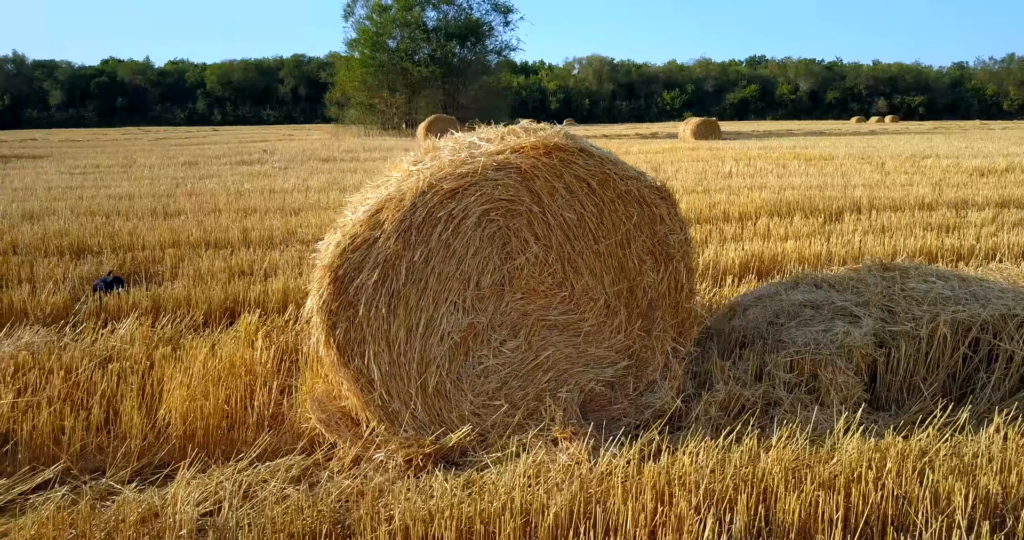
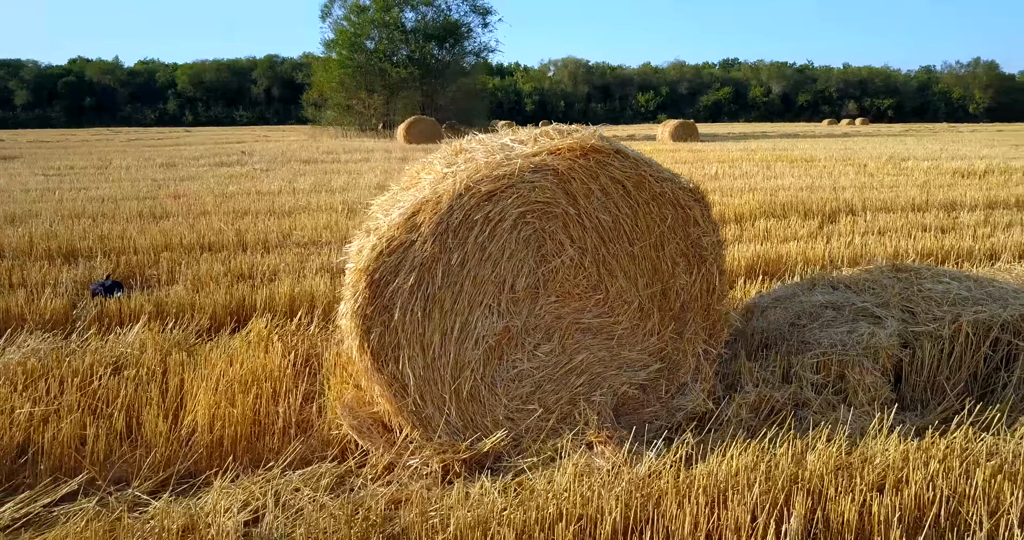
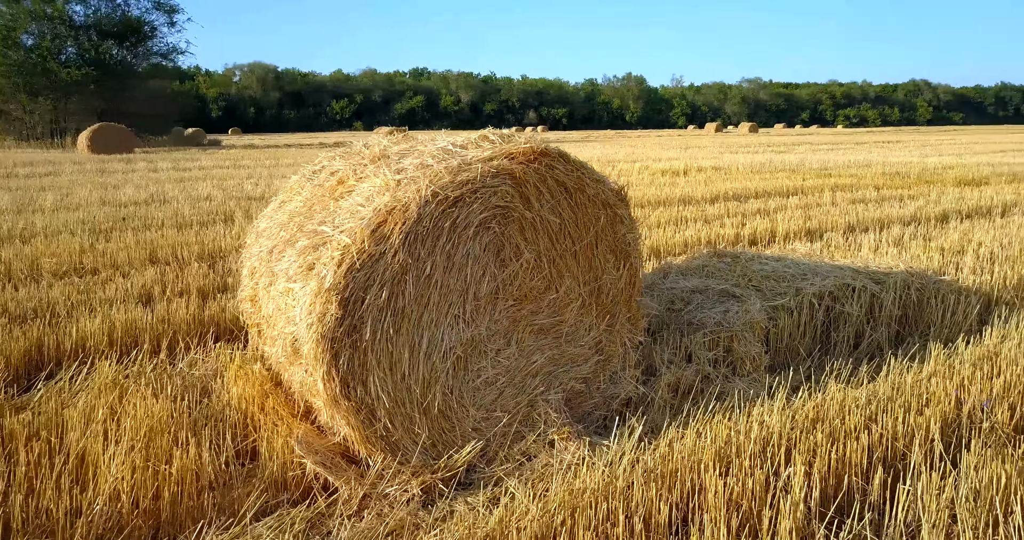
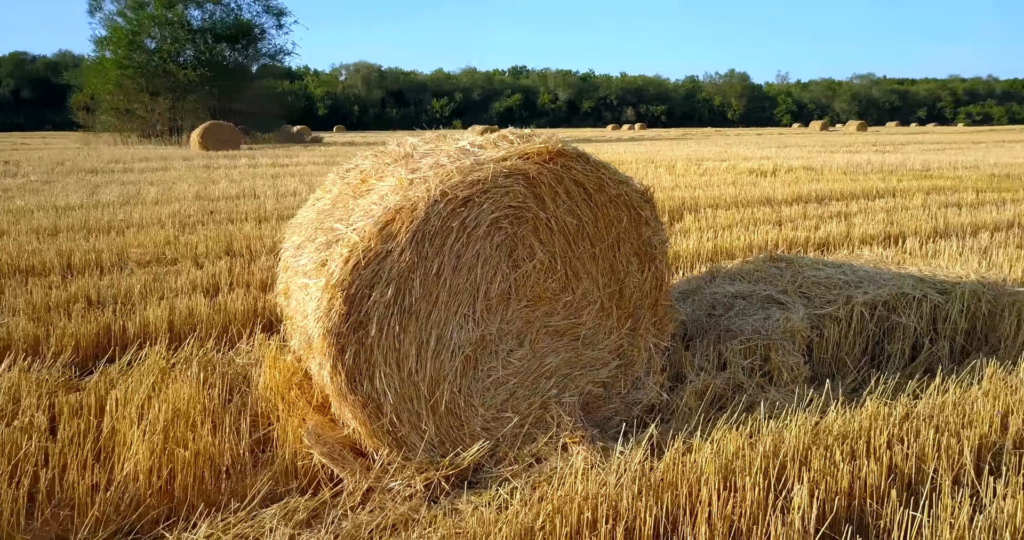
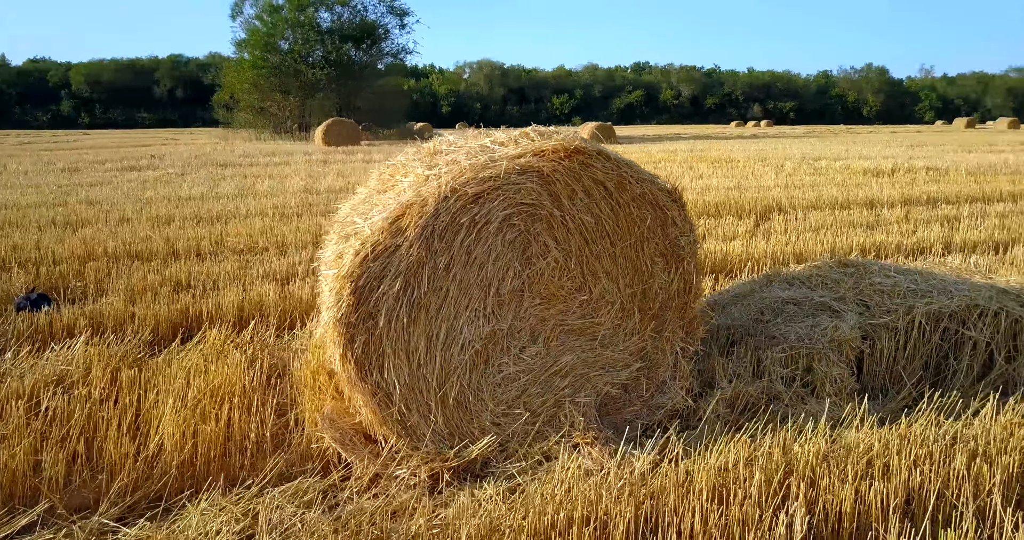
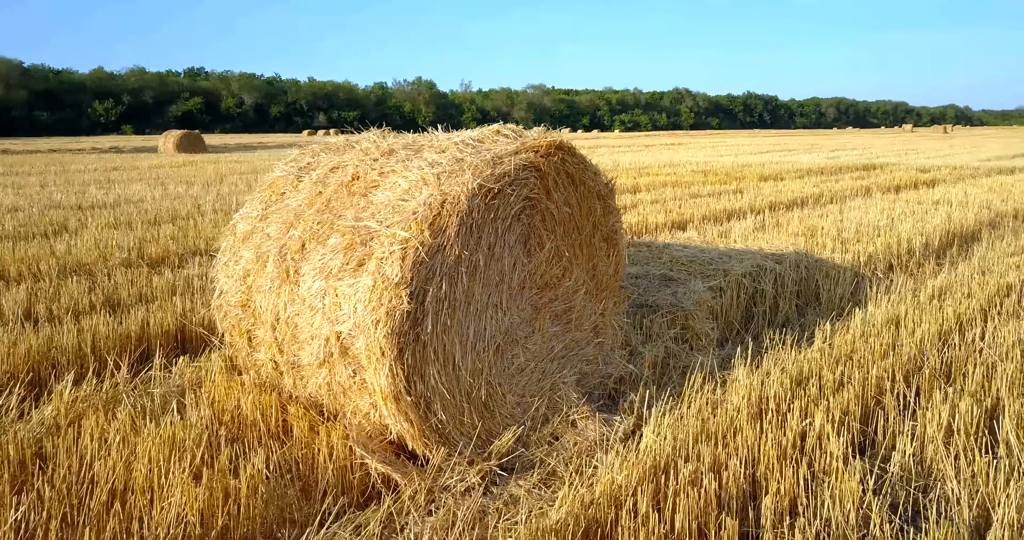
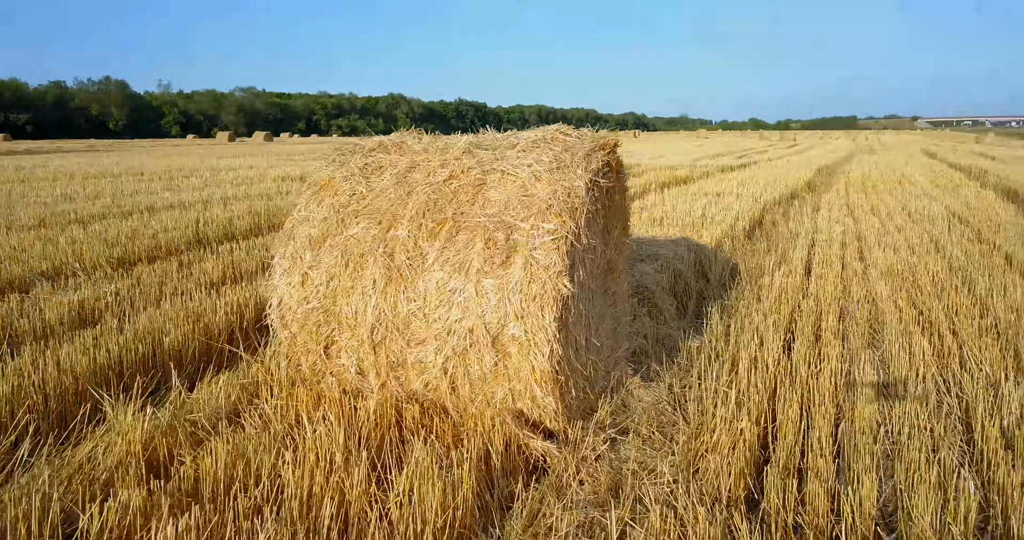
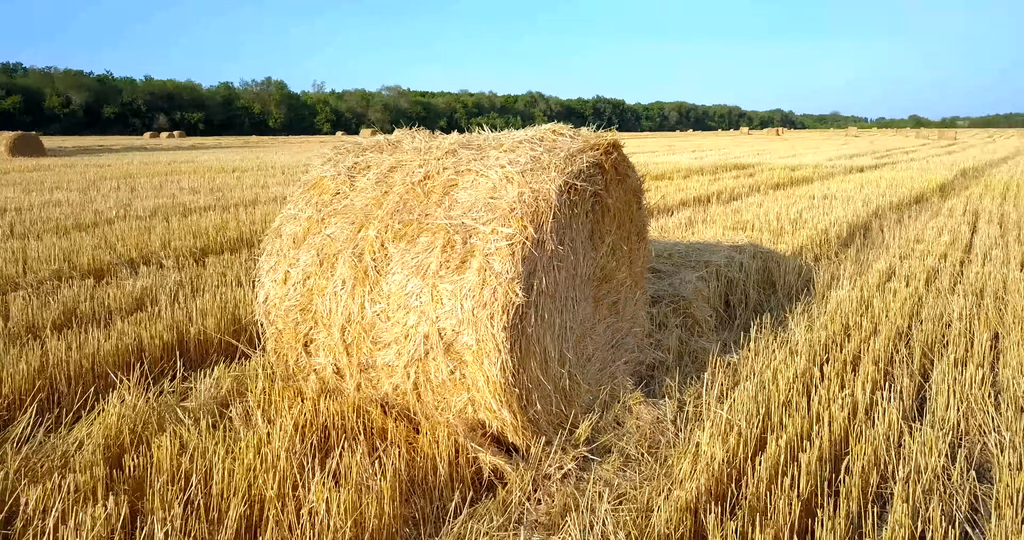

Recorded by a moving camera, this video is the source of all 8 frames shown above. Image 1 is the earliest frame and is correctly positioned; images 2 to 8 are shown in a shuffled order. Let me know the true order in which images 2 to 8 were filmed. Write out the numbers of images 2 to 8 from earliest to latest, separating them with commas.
2, 5, 4, 3, 6, 8, 7
